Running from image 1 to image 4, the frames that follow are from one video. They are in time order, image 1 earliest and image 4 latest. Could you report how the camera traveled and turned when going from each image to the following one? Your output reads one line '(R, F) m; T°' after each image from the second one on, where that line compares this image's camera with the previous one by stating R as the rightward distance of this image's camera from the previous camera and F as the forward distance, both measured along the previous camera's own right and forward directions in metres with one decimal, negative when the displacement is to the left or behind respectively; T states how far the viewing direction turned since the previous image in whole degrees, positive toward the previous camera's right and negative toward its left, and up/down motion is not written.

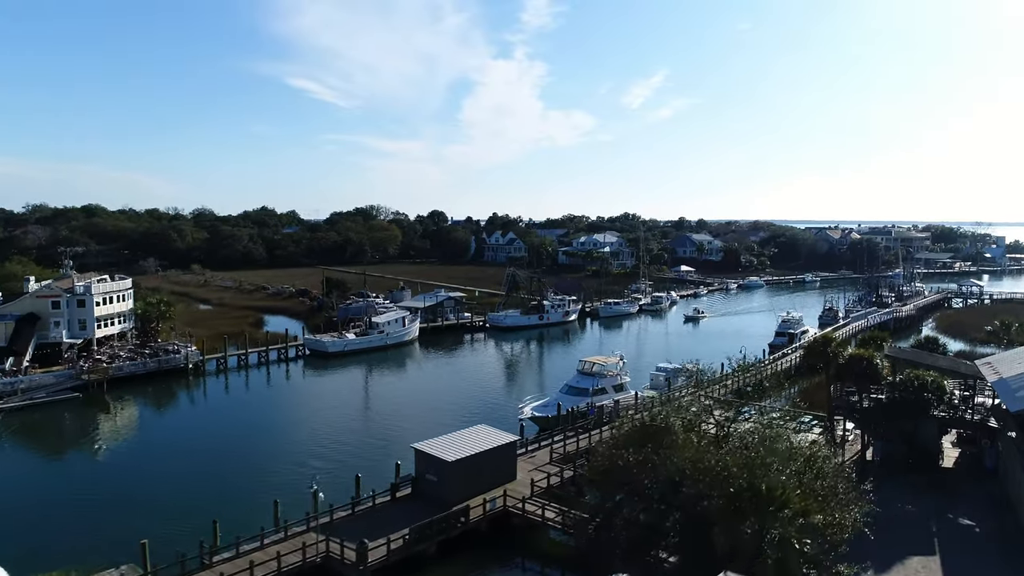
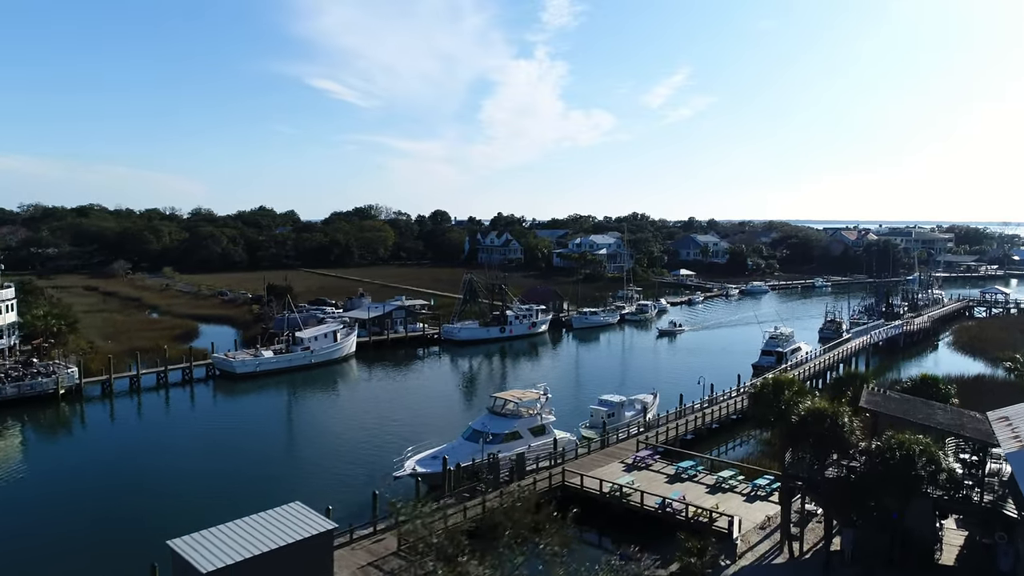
(+4.2, +5.4) m; -2°
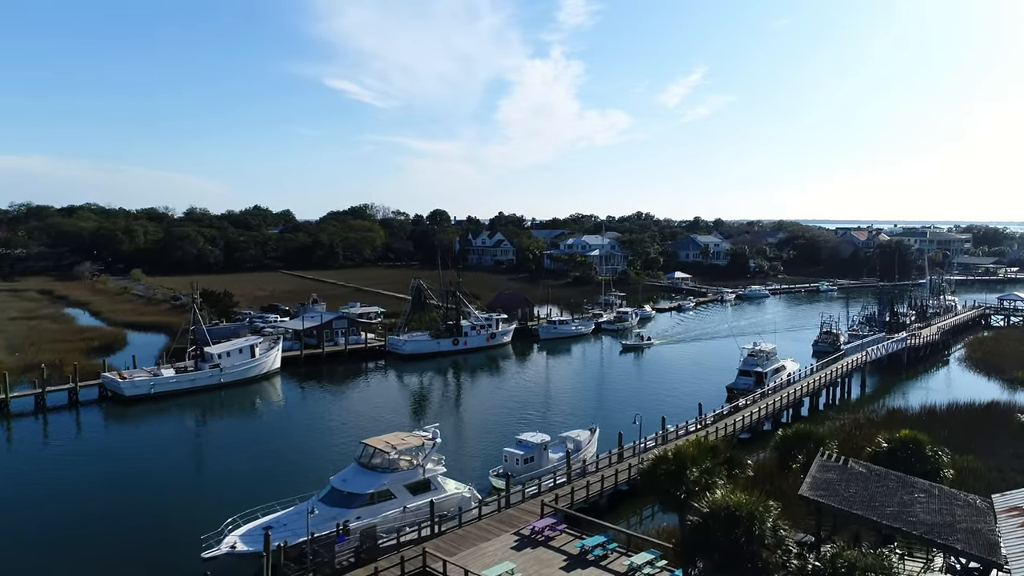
(+3.7, +4.7) m; -1°
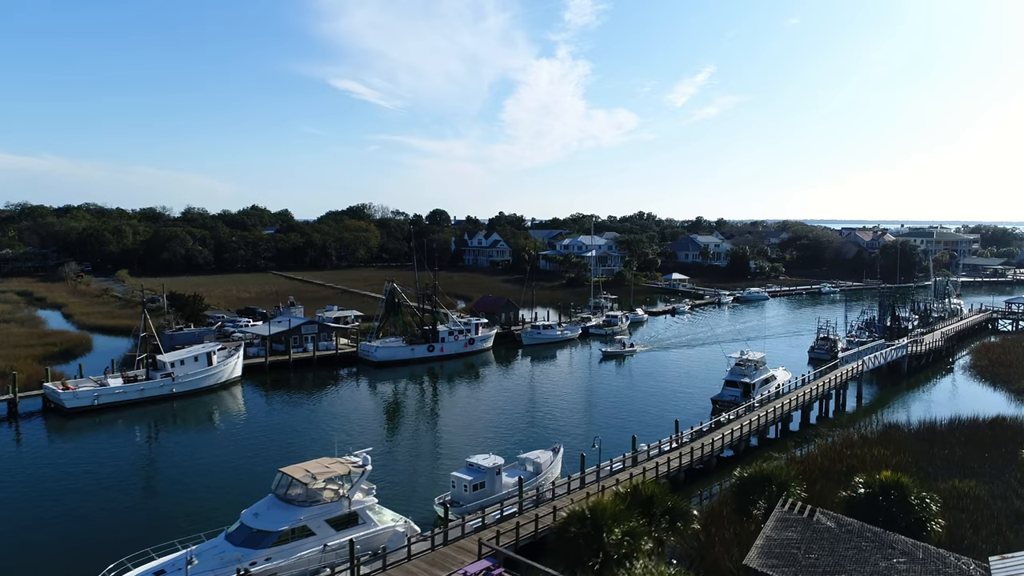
(+1.6, +2.0) m; -1°
